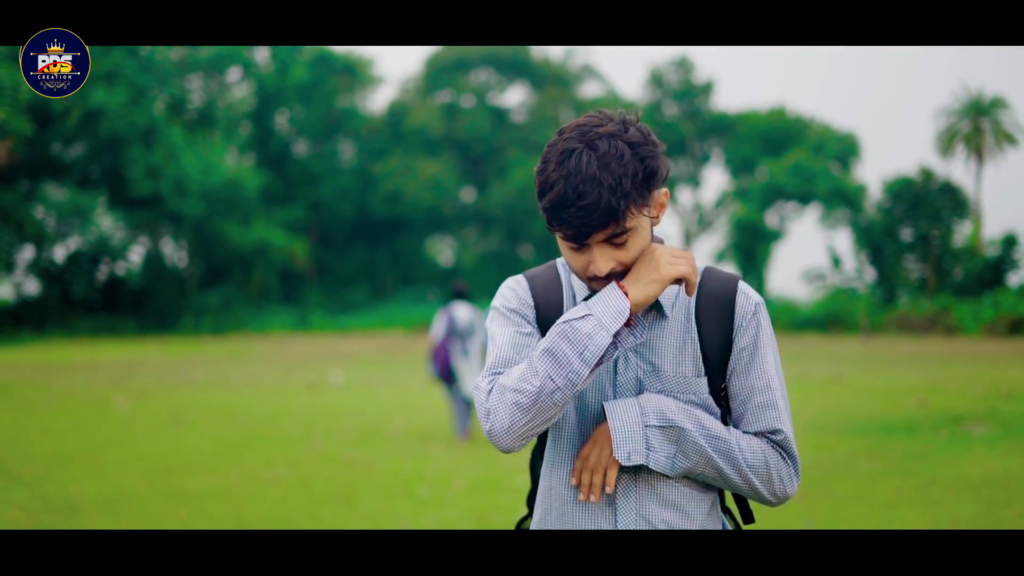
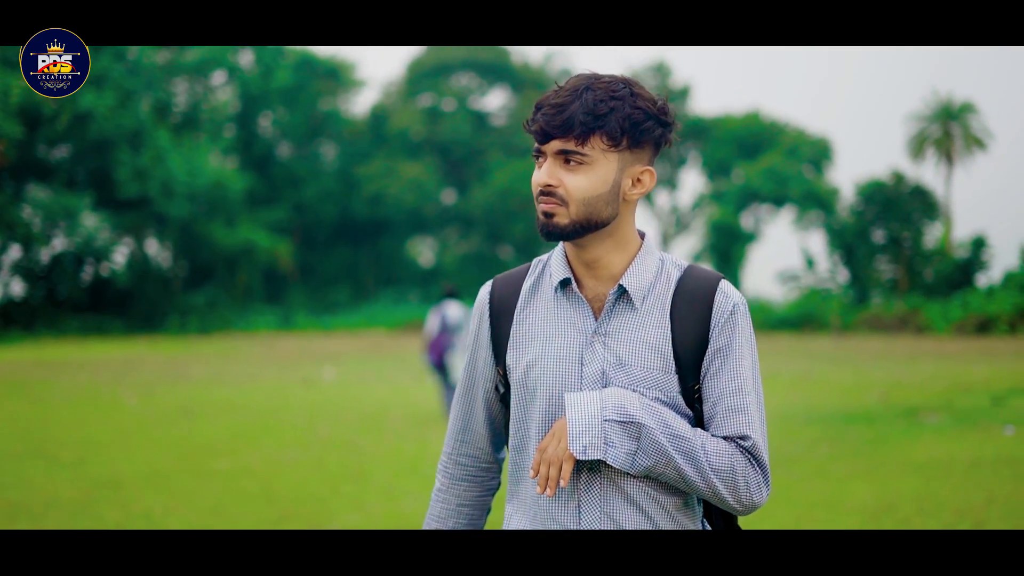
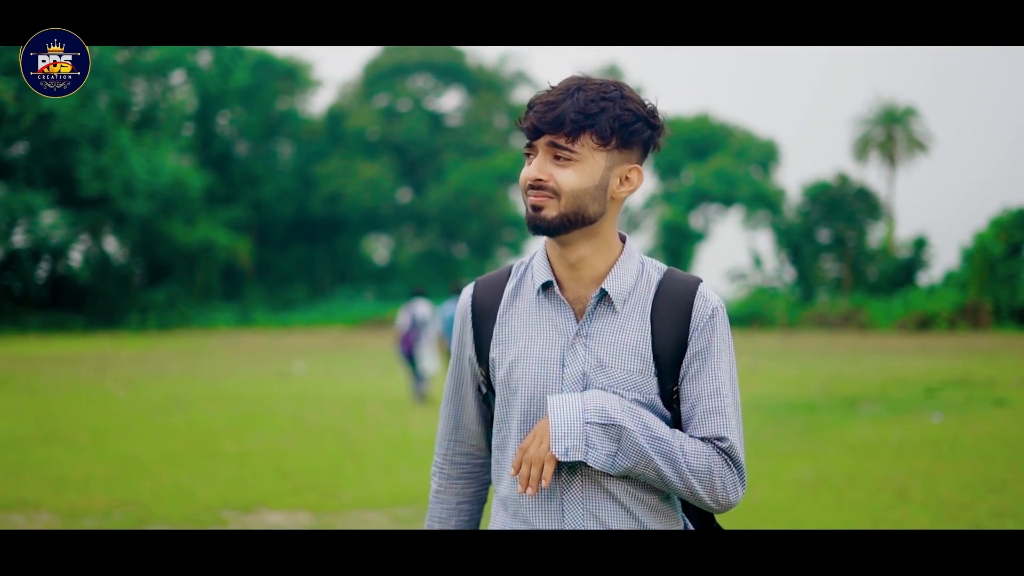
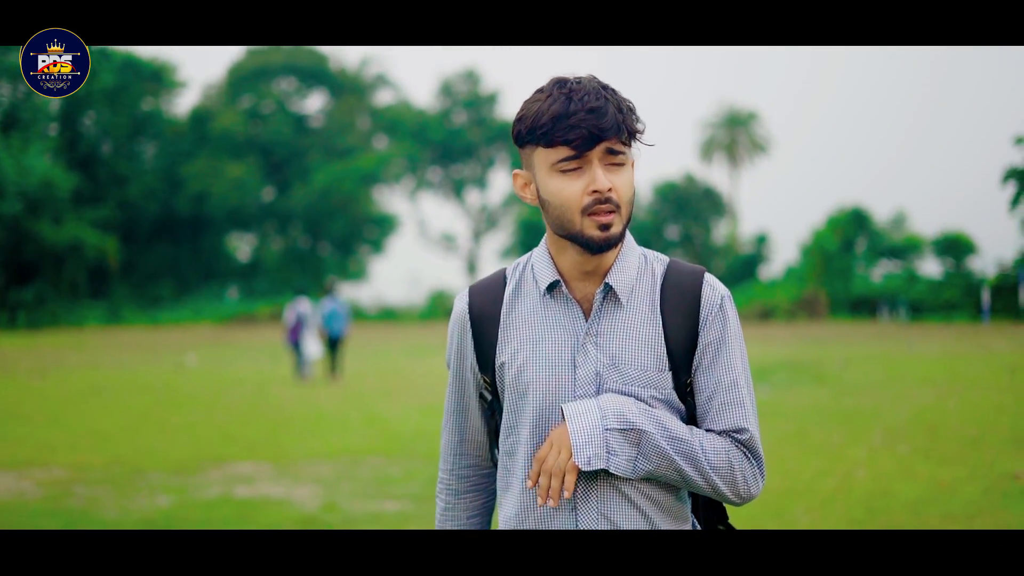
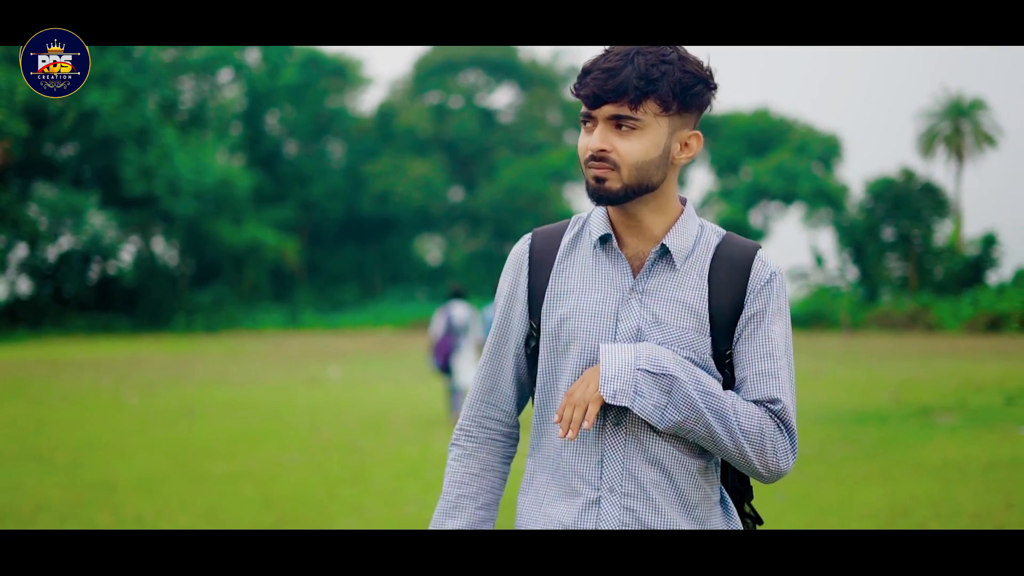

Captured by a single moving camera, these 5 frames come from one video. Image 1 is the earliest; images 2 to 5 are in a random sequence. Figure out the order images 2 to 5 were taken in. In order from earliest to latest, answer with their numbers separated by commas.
5, 2, 3, 4
